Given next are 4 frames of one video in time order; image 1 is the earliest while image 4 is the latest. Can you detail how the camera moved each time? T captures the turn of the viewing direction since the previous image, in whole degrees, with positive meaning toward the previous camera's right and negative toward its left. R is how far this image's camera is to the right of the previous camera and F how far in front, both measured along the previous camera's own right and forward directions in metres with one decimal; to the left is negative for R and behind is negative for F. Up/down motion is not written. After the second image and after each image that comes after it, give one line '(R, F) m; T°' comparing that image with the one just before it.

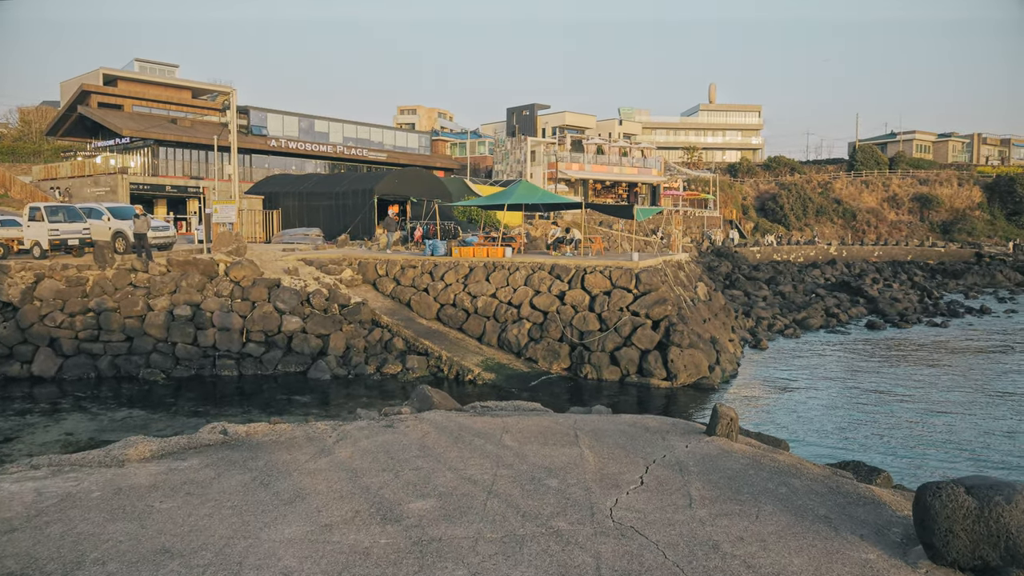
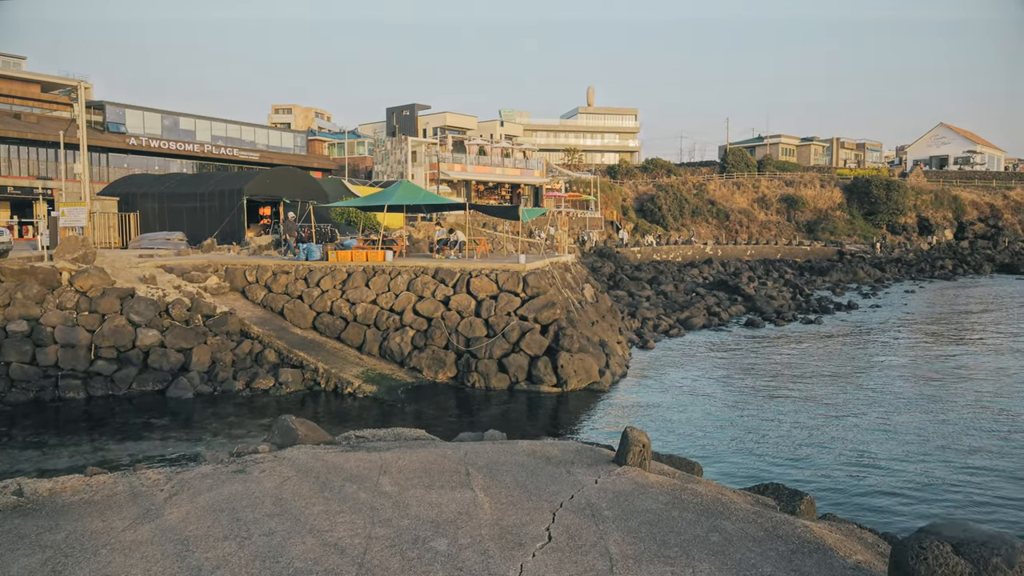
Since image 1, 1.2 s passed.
(+0.1, +1.1) m; +8°
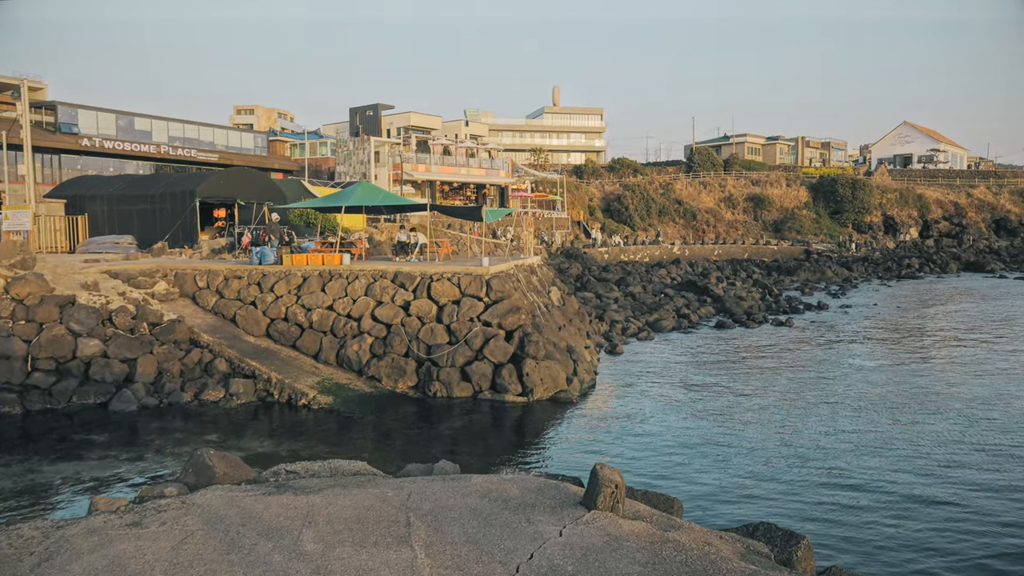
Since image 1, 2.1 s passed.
(+0.1, +0.9) m; +2°
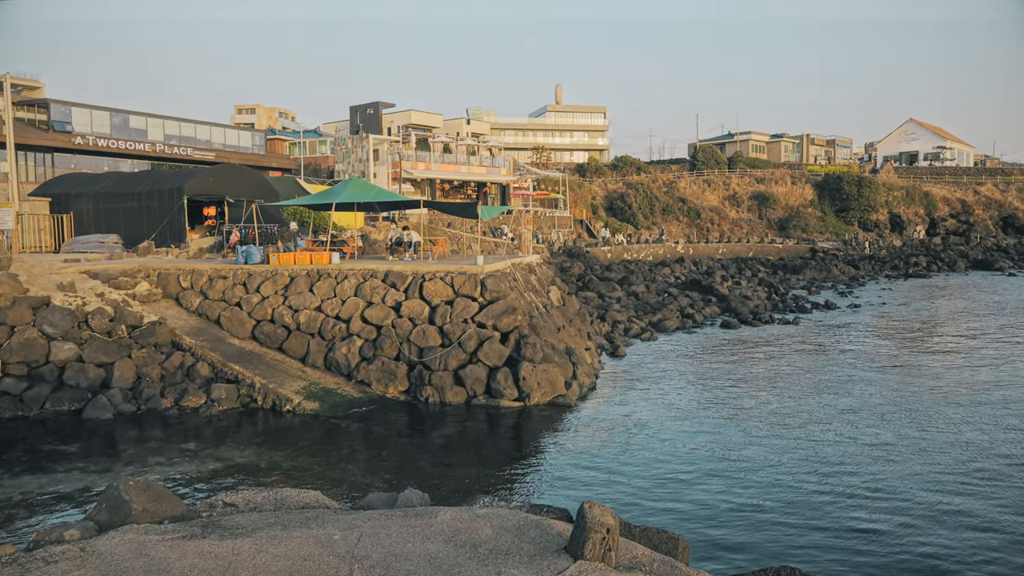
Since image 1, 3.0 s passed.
(+0.2, +1.0) m; 0°
